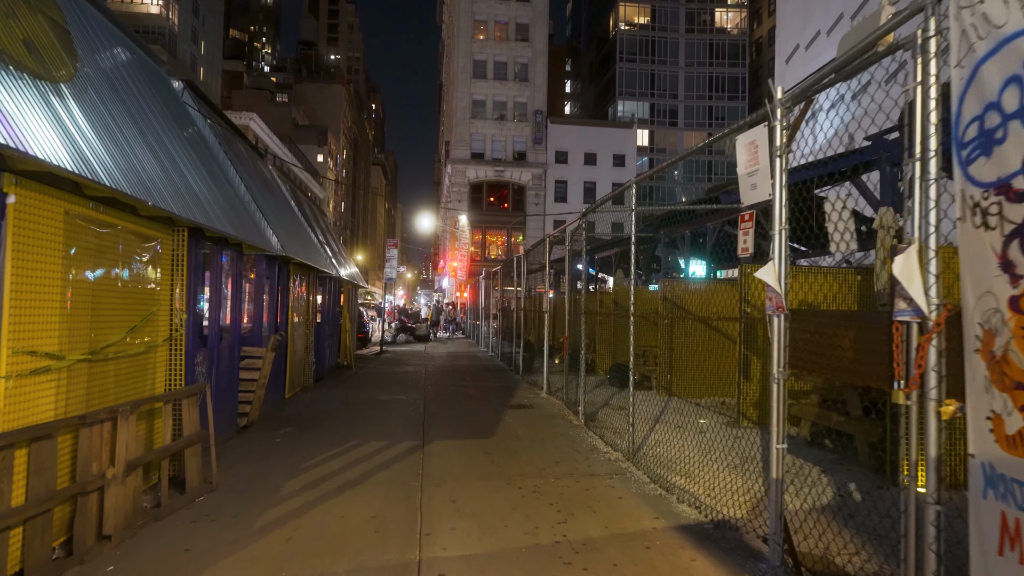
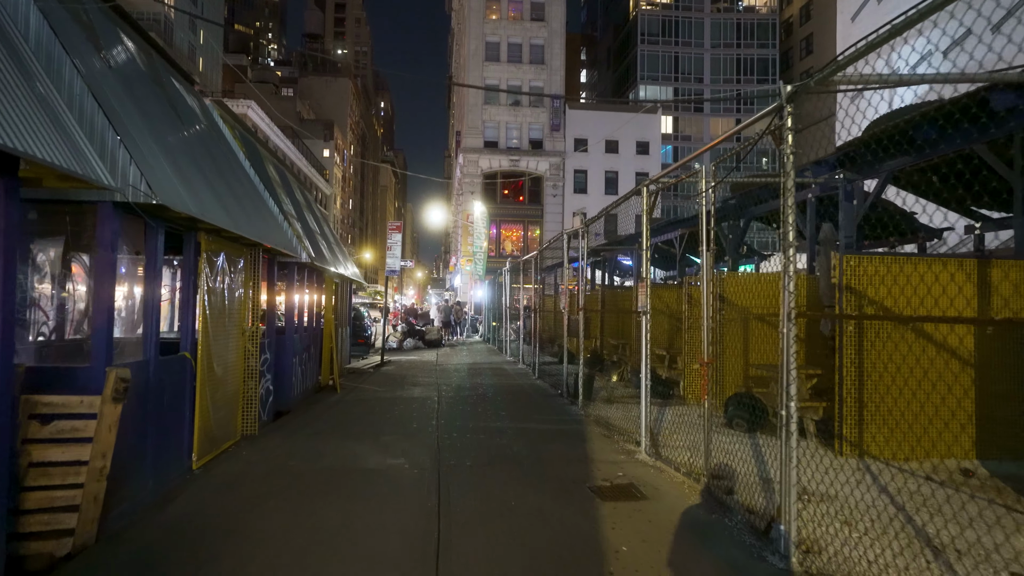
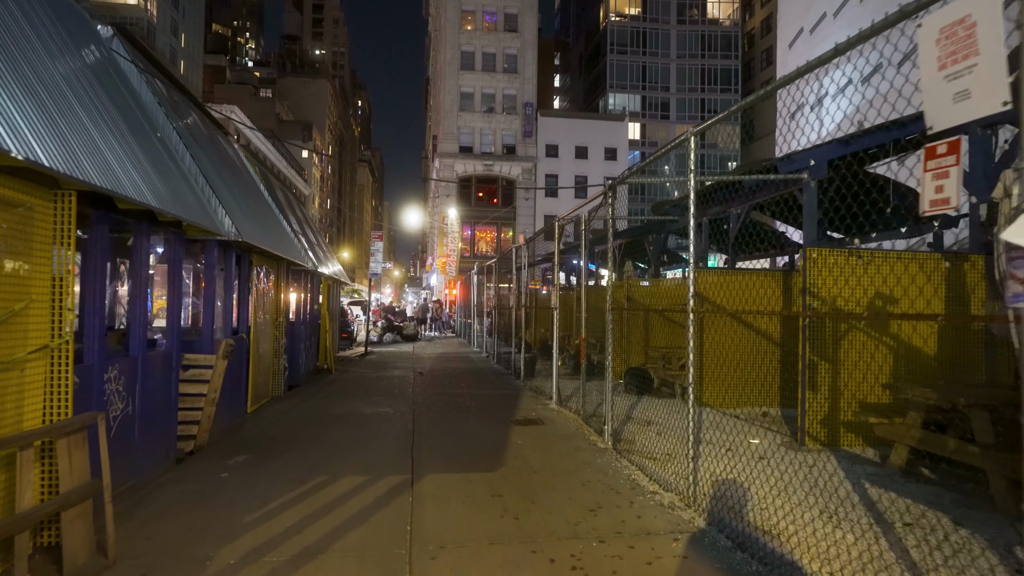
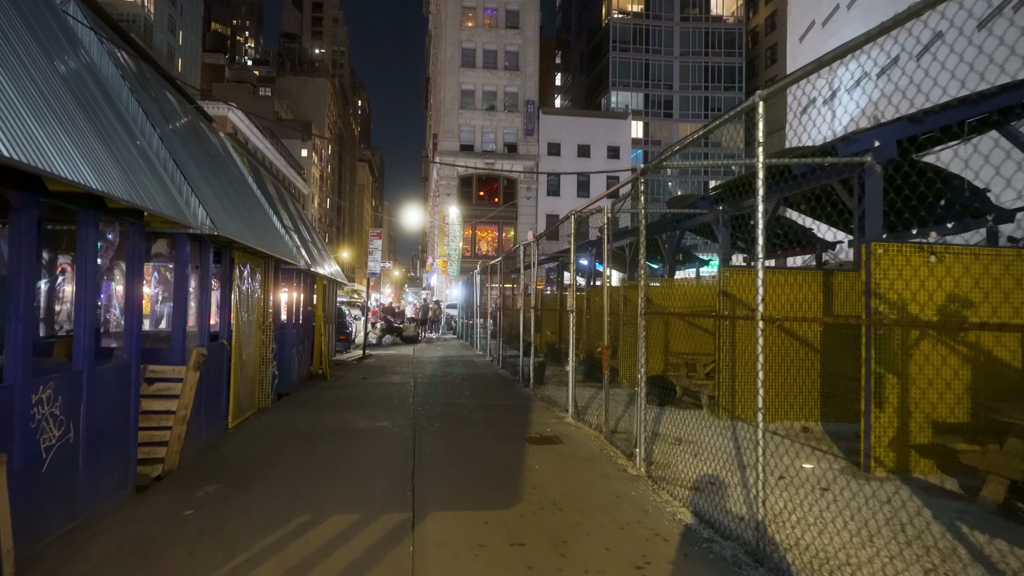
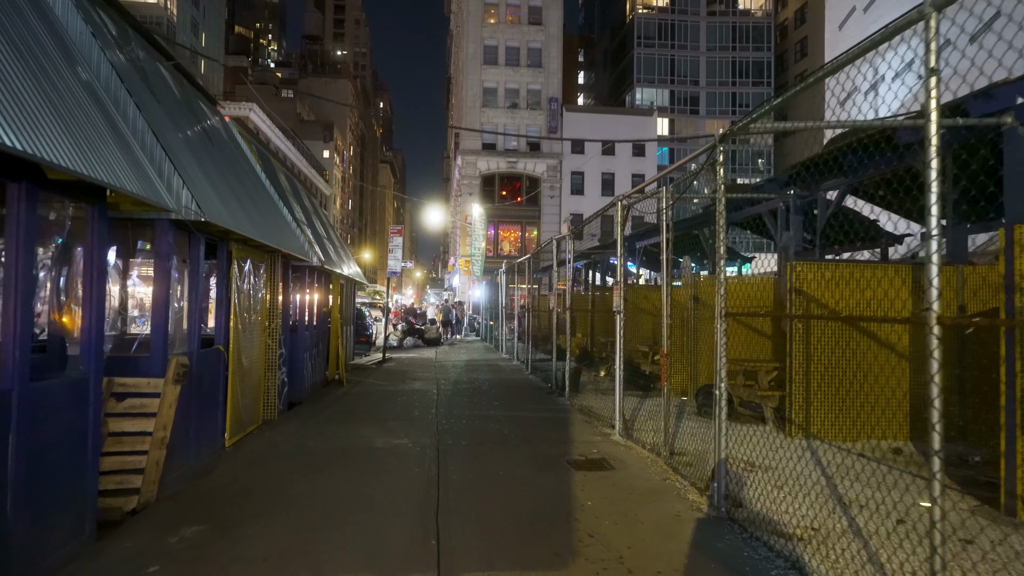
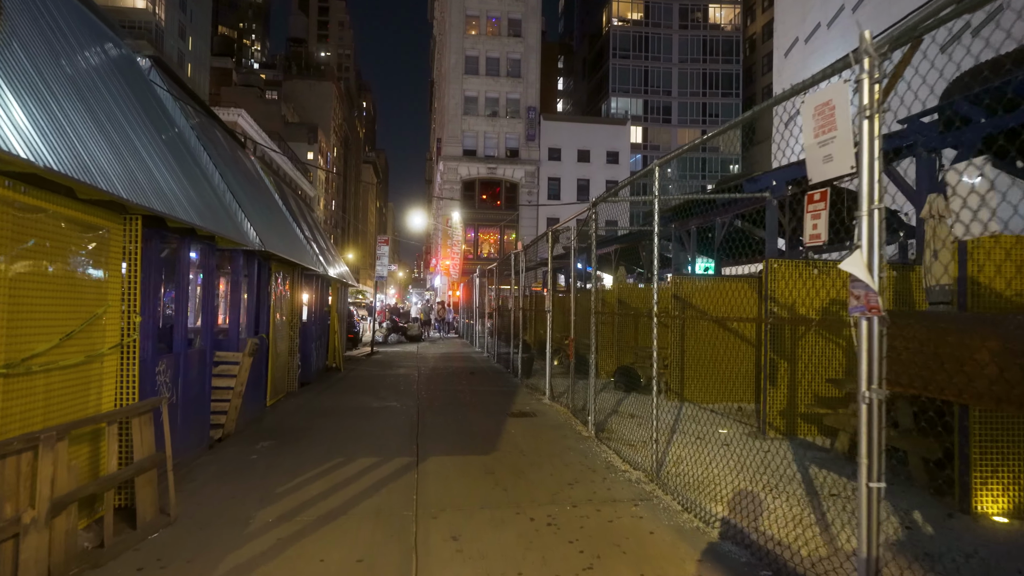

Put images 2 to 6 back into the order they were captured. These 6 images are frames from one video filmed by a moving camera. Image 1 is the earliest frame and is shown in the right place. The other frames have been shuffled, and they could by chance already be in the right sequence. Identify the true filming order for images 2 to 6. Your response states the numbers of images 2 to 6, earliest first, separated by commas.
6, 3, 4, 5, 2
